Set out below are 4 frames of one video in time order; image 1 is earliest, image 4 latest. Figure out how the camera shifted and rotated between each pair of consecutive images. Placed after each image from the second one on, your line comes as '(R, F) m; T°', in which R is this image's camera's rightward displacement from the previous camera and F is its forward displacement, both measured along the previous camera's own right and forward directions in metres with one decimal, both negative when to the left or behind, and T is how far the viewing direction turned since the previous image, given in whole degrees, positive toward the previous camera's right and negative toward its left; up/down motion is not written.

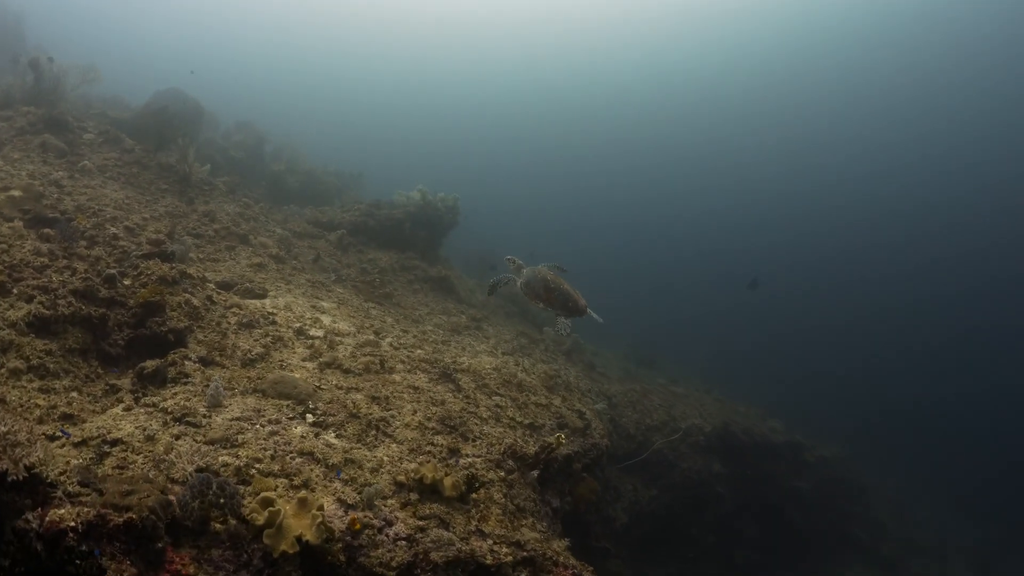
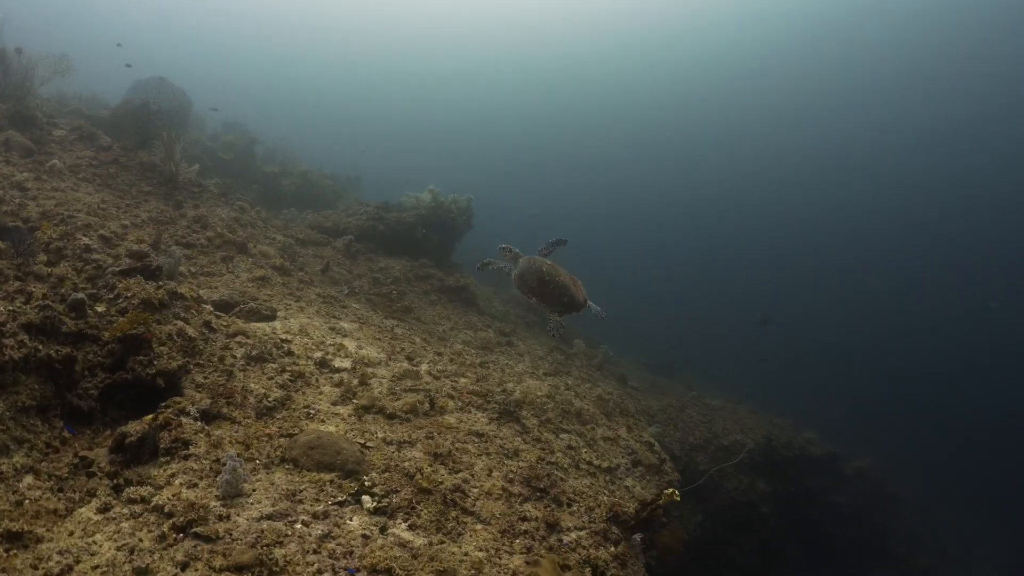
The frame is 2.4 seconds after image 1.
(-0.9, +1.0) m; +2°
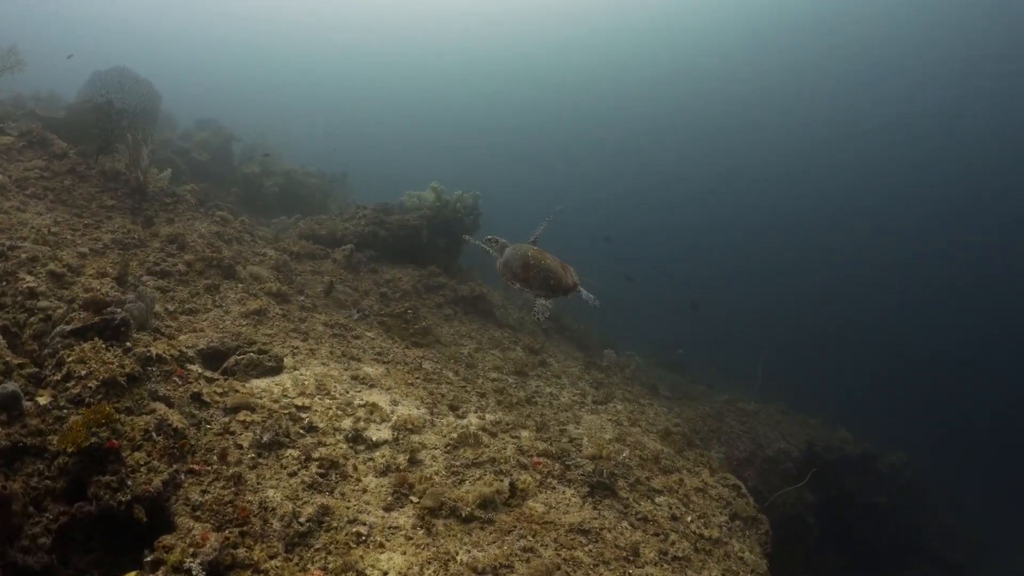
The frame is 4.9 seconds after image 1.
(-0.8, +1.0) m; +2°
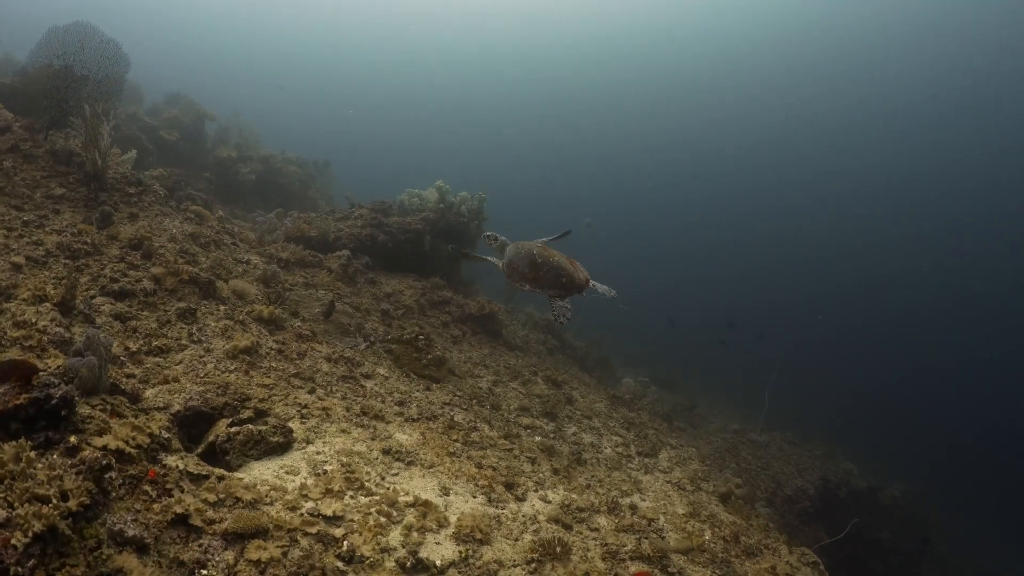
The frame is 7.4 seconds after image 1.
(-0.9, +0.9) m; +4°
